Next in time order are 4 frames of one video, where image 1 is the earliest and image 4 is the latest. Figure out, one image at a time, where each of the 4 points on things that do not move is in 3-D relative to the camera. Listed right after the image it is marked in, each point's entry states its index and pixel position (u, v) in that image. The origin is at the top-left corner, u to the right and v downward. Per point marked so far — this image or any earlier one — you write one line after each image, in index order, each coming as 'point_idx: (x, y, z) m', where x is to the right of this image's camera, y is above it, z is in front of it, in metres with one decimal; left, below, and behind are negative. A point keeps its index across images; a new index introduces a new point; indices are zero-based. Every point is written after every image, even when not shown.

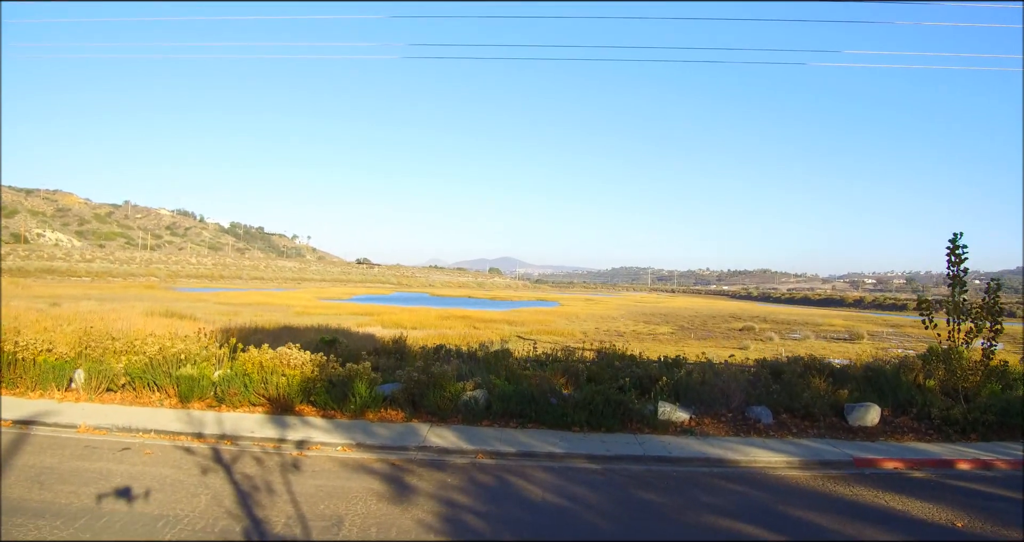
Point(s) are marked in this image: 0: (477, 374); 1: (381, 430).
0: (-0.6, -1.7, +9.4) m
1: (-1.6, -1.9, +7.2) m
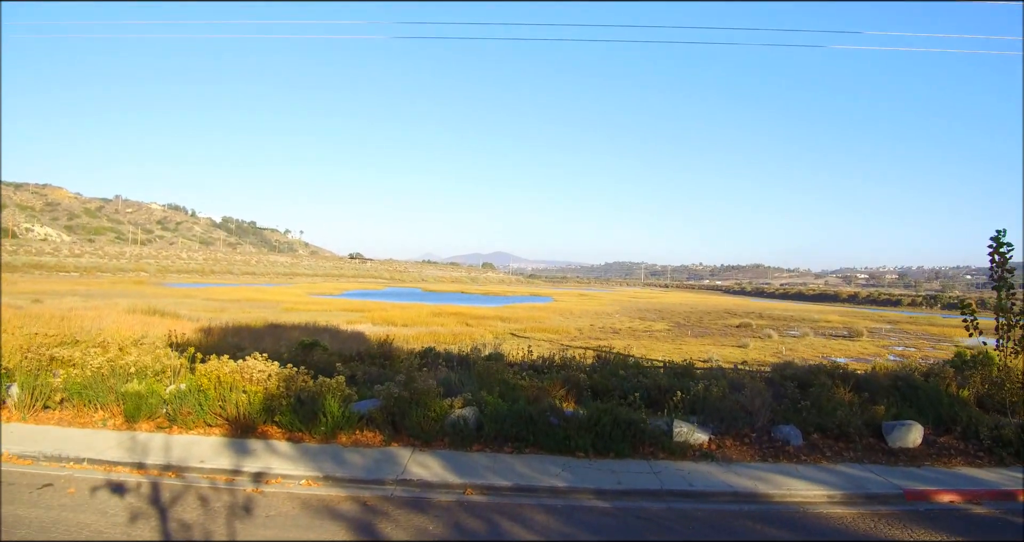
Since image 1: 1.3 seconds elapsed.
0: (-0.7, -1.7, +8.4) m
1: (-1.6, -1.9, +6.2) m
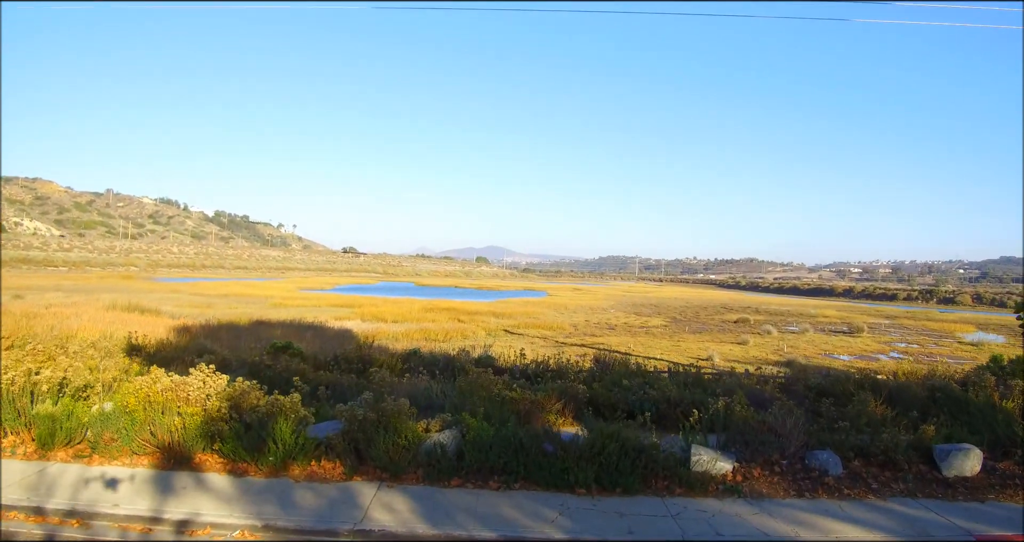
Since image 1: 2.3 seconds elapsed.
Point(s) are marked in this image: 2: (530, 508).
0: (-0.8, -1.7, +7.3) m
1: (-1.8, -1.9, +5.0) m
2: (+0.1, -2.0, +4.9) m
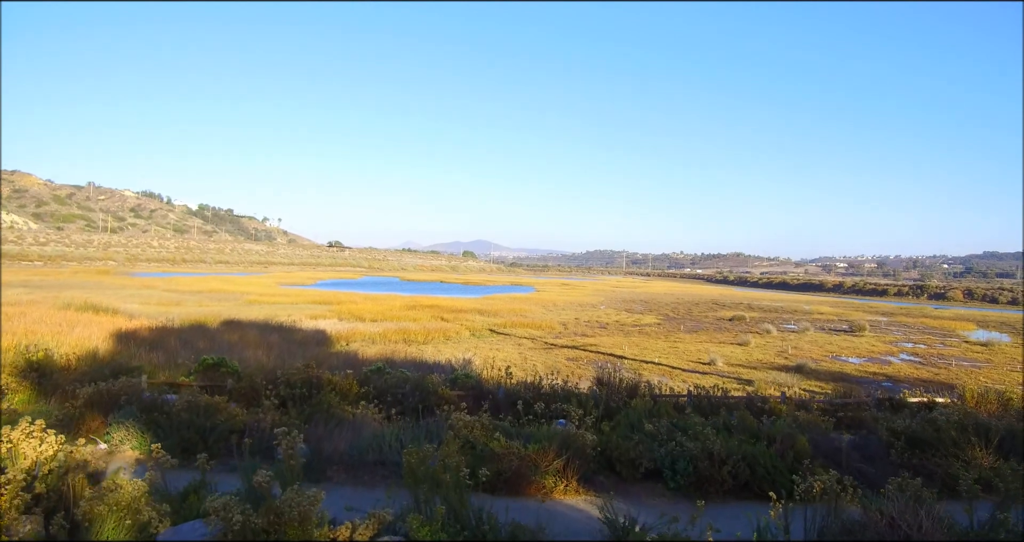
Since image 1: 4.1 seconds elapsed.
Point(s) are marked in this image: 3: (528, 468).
0: (-1.0, -1.7, +5.1) m
1: (-1.9, -2.0, +2.8) m
2: (0.0, -2.0, +2.7) m
3: (+0.2, -1.7, +5.3) m
